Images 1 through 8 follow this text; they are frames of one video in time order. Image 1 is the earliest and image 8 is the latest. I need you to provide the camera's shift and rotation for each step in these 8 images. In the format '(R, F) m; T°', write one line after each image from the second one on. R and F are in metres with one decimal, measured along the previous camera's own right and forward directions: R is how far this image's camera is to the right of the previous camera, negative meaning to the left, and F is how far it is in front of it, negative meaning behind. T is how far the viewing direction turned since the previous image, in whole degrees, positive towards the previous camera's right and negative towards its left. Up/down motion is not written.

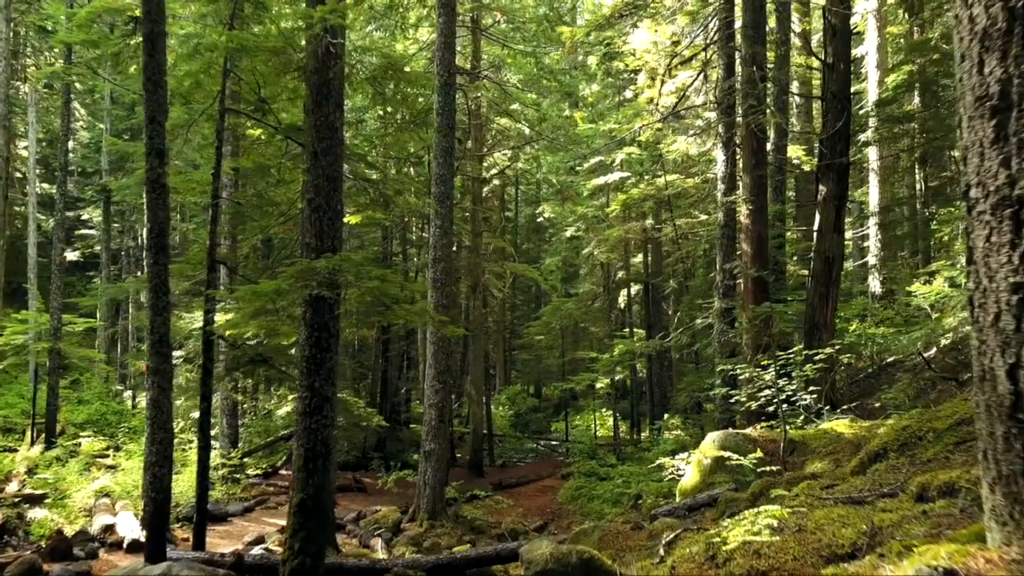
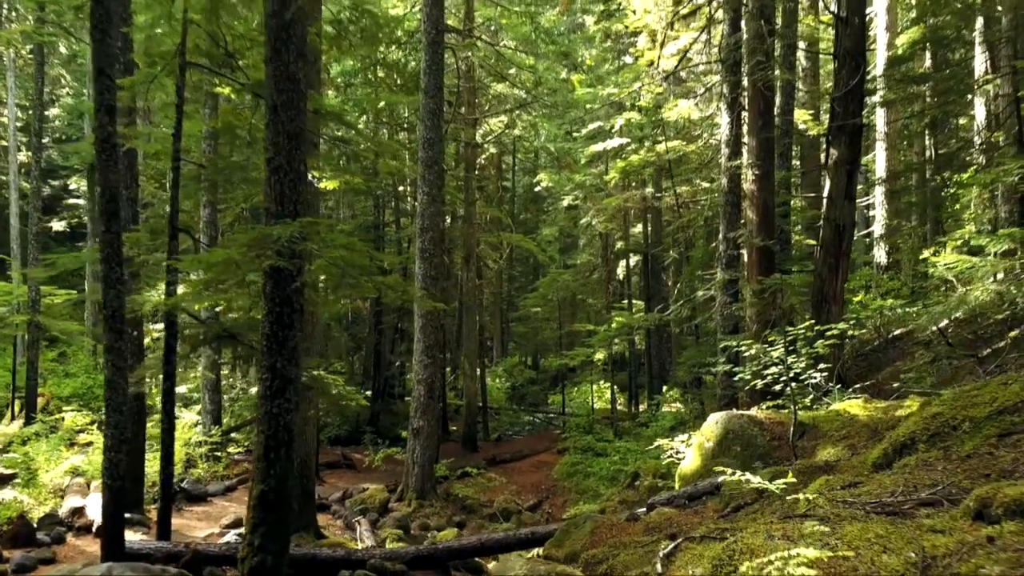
(+0.1, +0.6) m; 0°
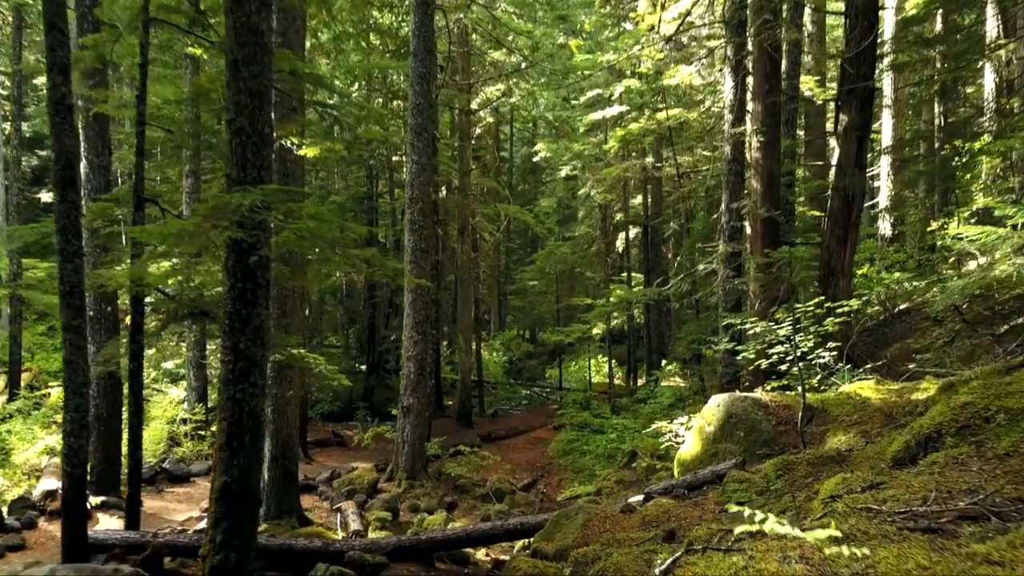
(+0.1, +0.5) m; 0°
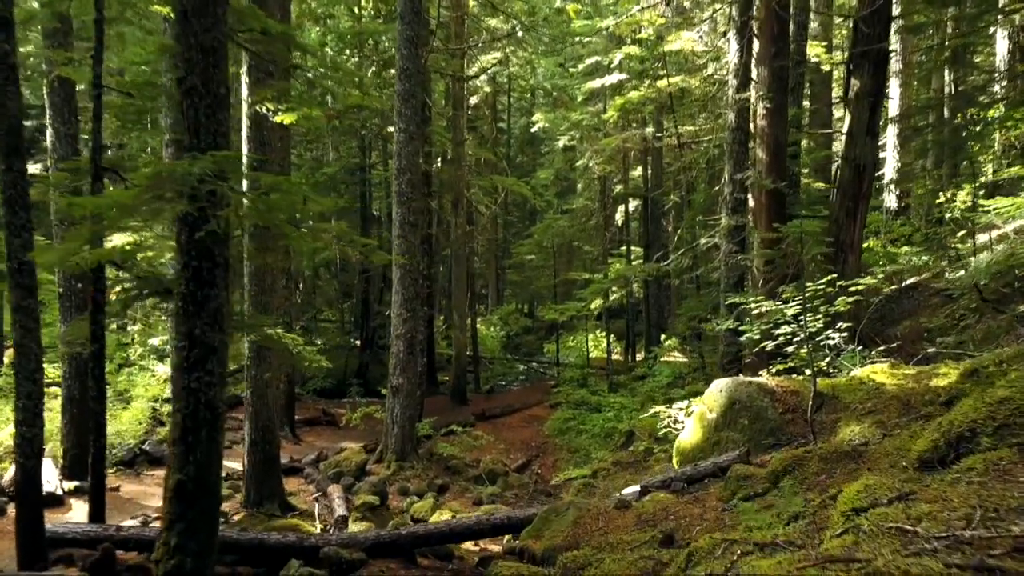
(+0.1, +0.5) m; 0°
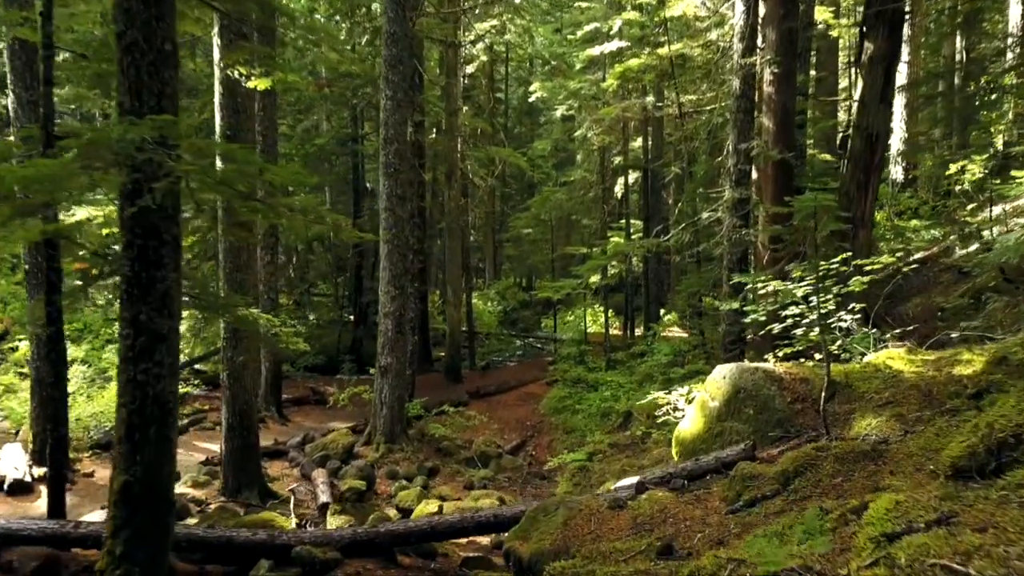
(+0.1, +0.5) m; 0°
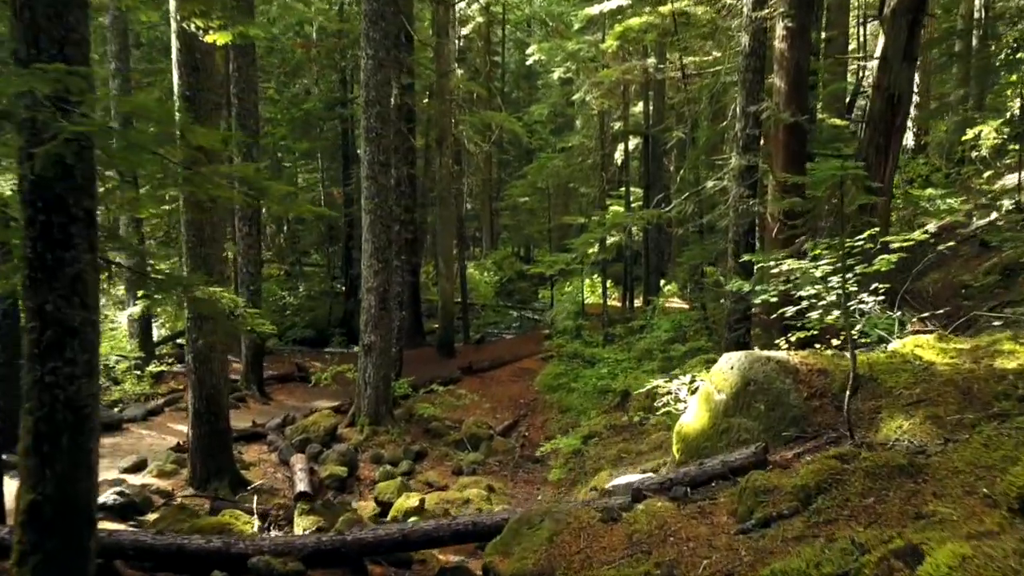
(+0.1, +0.6) m; 0°
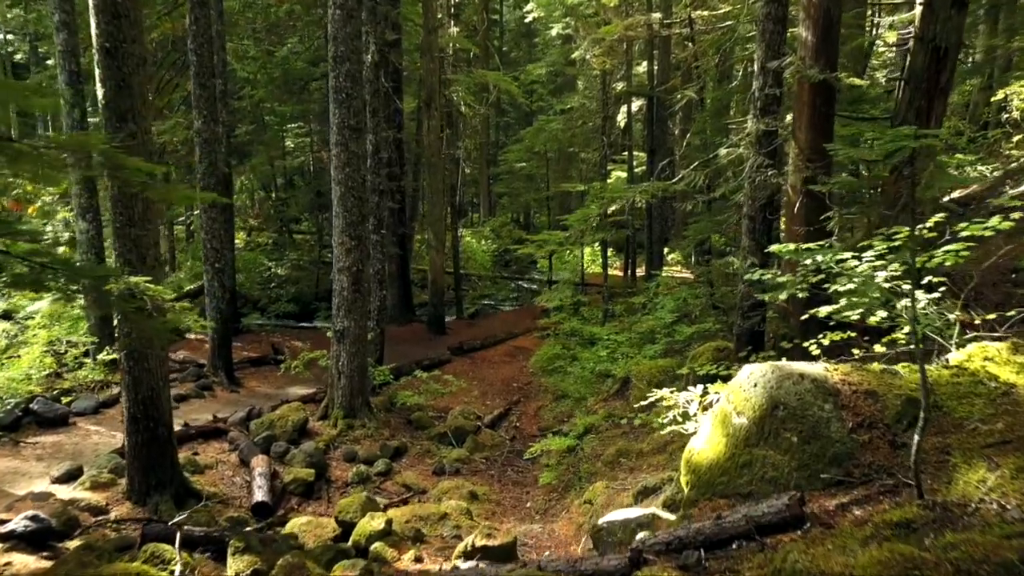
(+0.2, +1.0) m; 0°
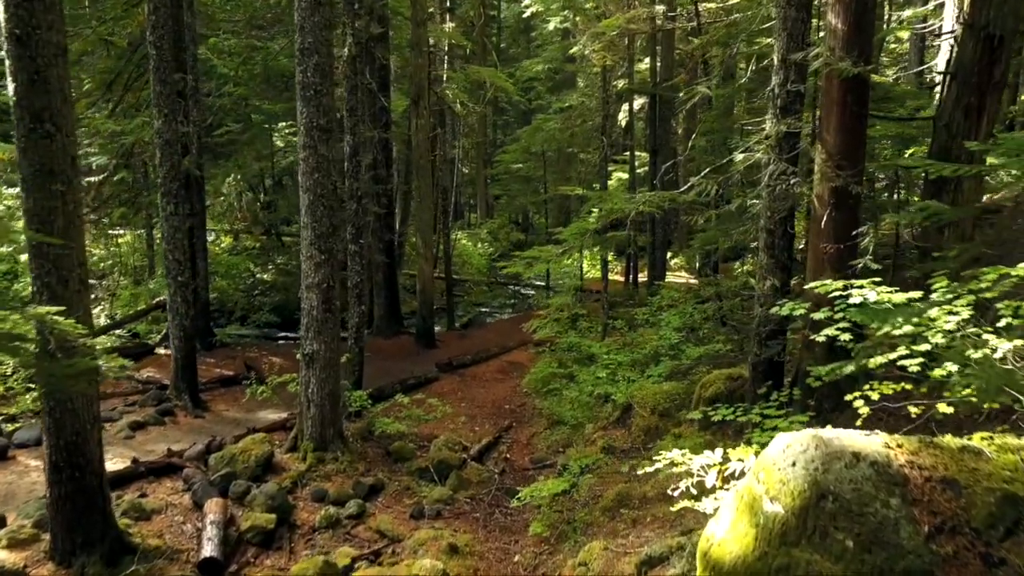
(+0.1, +0.9) m; 0°
